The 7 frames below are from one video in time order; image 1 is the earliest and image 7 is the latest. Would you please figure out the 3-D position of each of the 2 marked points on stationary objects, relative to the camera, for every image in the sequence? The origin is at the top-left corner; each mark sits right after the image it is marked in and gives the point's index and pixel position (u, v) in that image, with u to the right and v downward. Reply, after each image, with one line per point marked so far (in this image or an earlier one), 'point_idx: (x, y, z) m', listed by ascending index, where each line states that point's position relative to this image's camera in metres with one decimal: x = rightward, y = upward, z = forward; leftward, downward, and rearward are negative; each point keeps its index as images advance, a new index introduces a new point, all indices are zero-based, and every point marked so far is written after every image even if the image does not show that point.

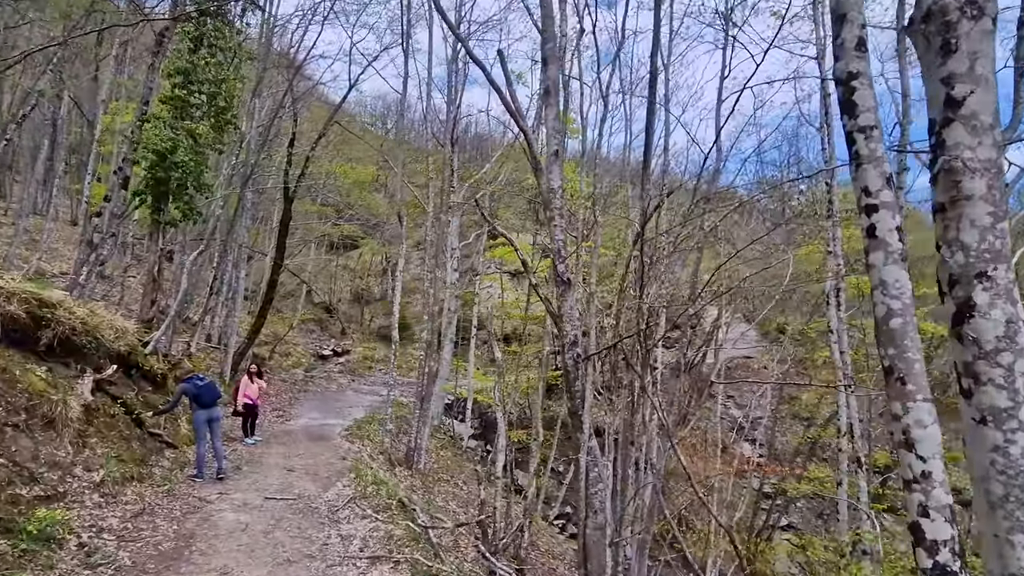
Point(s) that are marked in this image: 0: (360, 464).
0: (-3.0, -3.5, +10.0) m
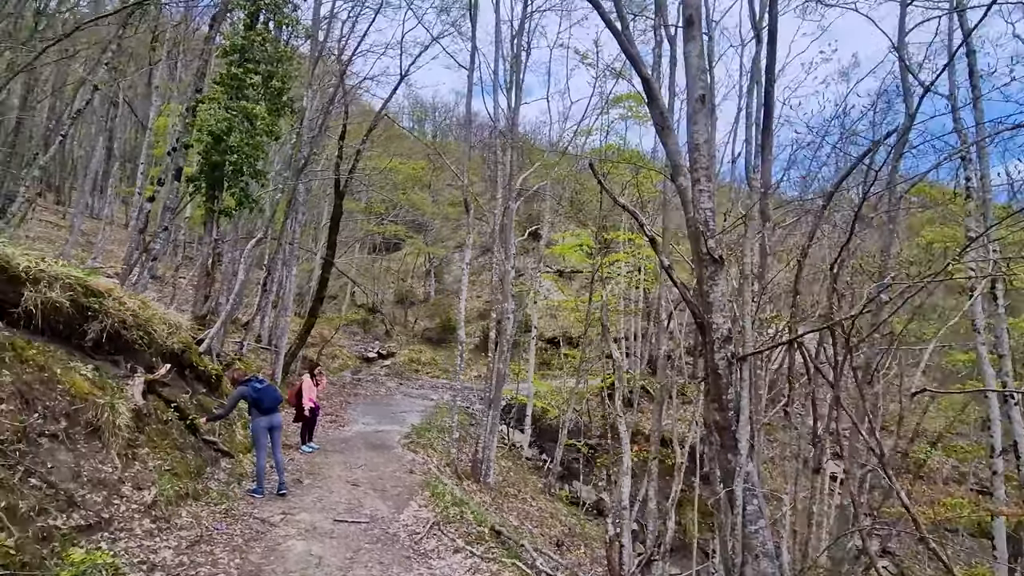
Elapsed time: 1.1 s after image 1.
0: (-1.4, -3.3, +8.9) m
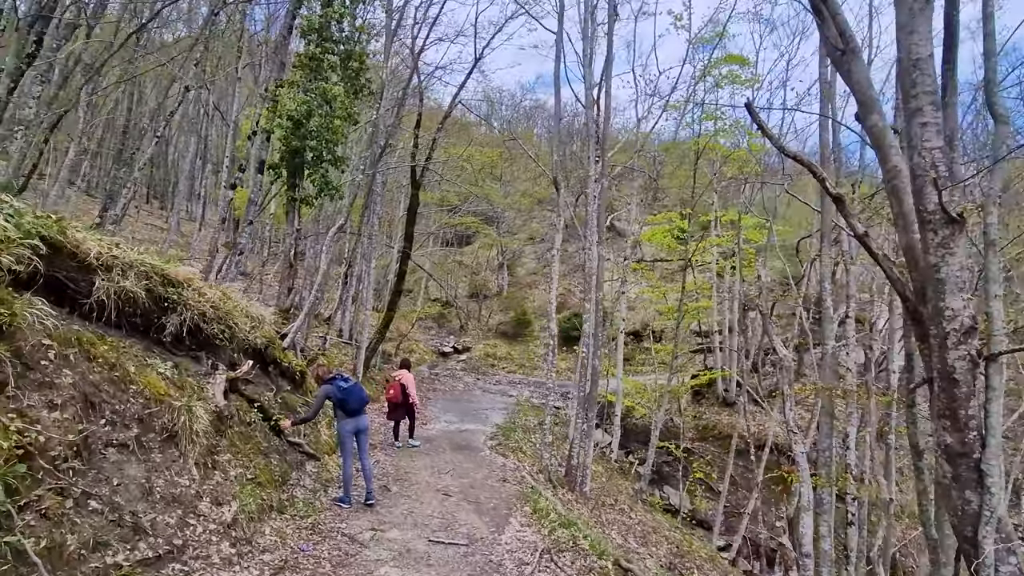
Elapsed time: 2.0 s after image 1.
0: (+0.2, -3.1, +7.9) m
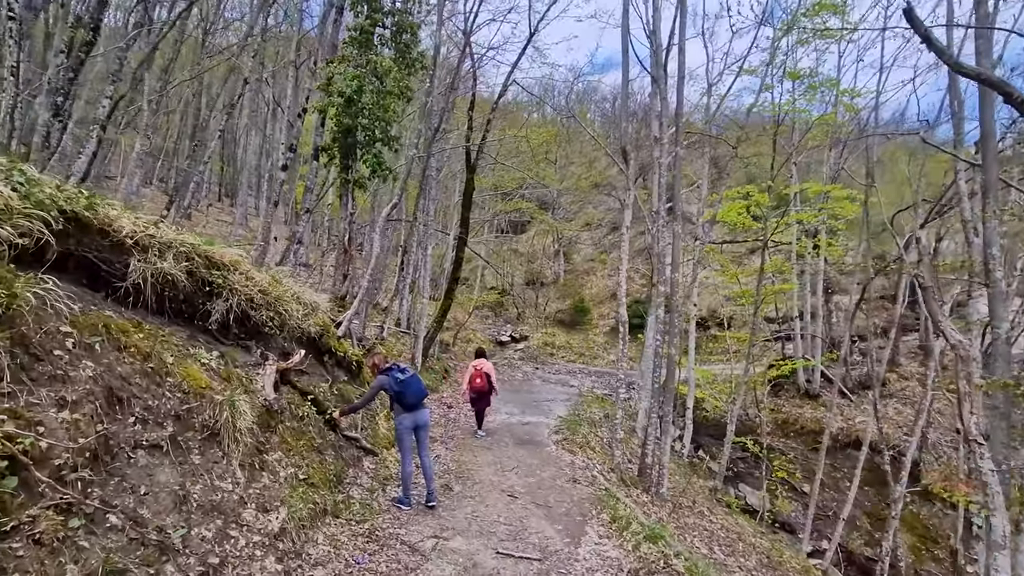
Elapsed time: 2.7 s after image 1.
0: (+1.2, -2.9, +7.2) m
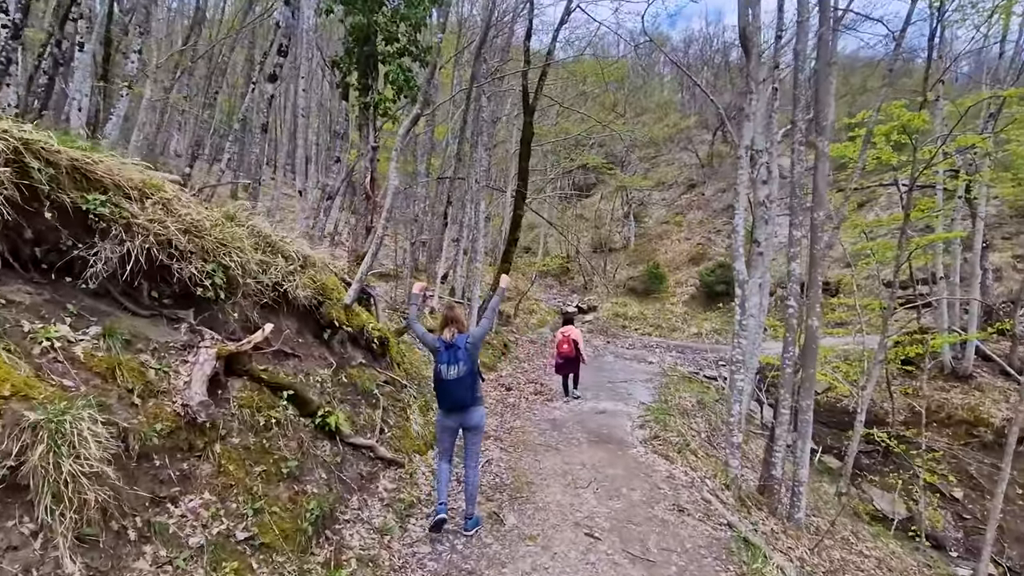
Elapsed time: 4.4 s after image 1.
0: (+2.0, -2.3, +4.8) m
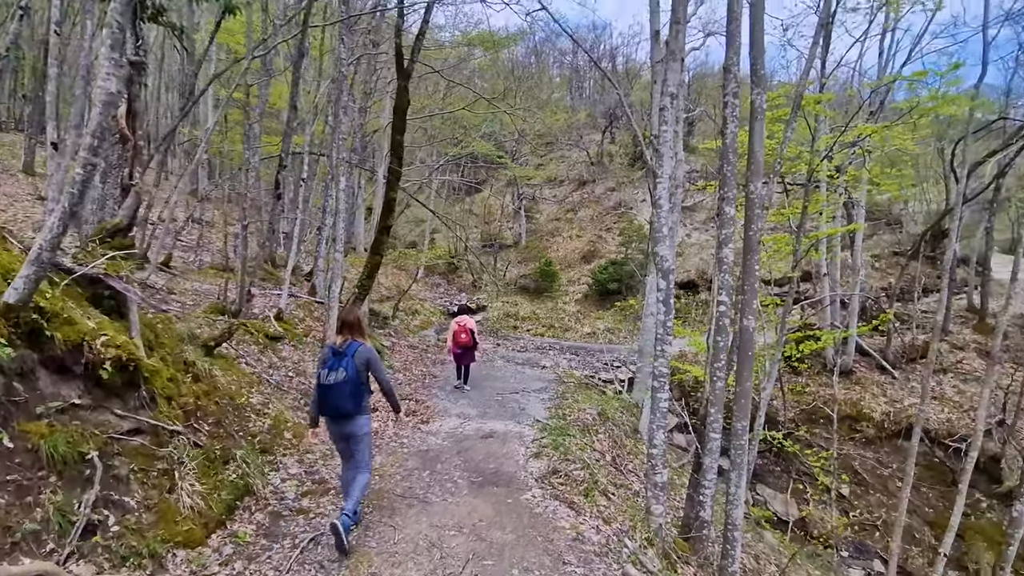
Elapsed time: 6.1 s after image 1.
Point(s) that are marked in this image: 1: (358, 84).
0: (+0.9, -2.2, +3.1) m
1: (-3.6, +4.8, +12.1) m
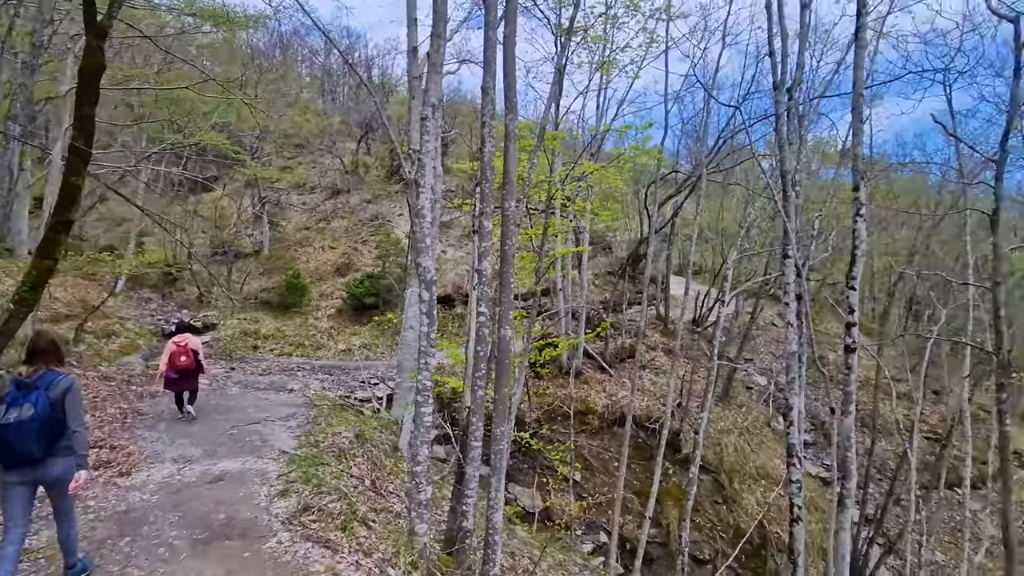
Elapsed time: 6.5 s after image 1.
0: (-0.4, -2.3, +2.9) m
1: (-8.5, +4.5, +9.0) m
